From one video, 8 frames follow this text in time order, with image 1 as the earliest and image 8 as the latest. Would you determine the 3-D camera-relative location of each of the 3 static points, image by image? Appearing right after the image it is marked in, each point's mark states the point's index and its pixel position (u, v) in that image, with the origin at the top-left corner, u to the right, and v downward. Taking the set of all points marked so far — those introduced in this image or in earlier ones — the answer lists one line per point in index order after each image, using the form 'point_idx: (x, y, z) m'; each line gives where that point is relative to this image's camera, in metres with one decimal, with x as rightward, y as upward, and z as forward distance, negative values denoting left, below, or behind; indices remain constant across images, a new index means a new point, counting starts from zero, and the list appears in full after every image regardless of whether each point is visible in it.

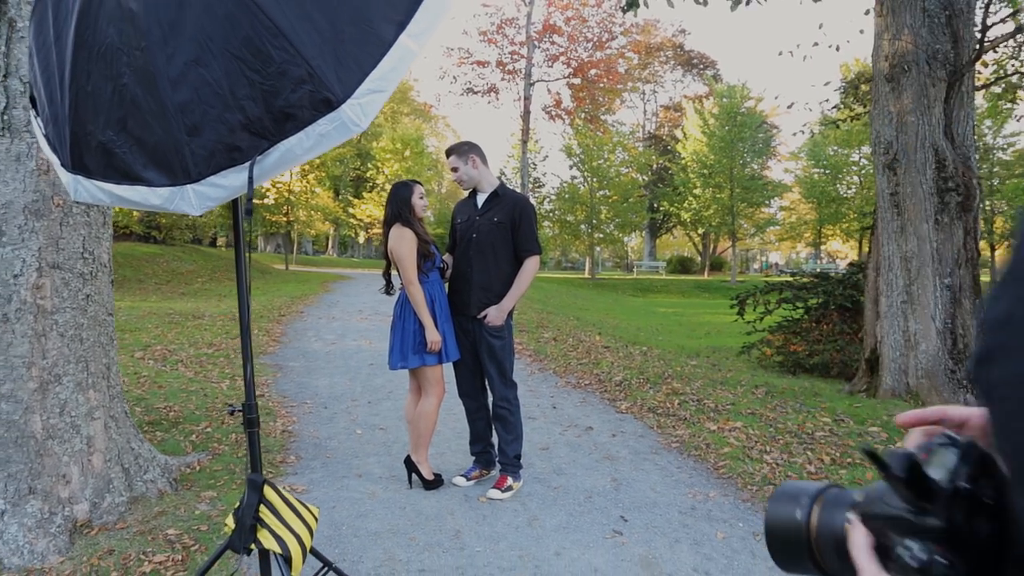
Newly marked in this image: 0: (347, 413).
0: (-1.4, -1.1, +6.8) m
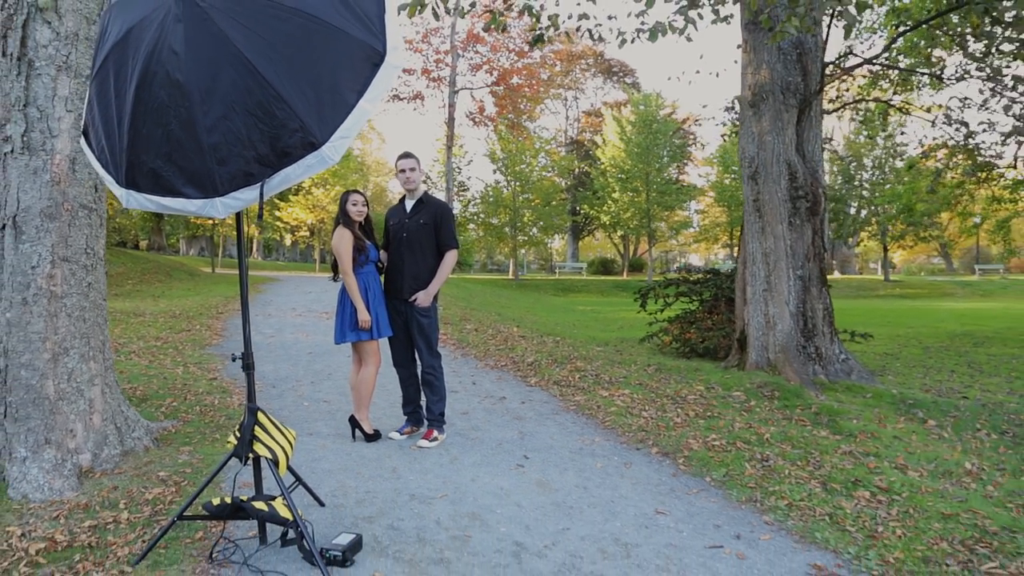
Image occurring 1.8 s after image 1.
0: (-2.2, -1.0, +7.8) m
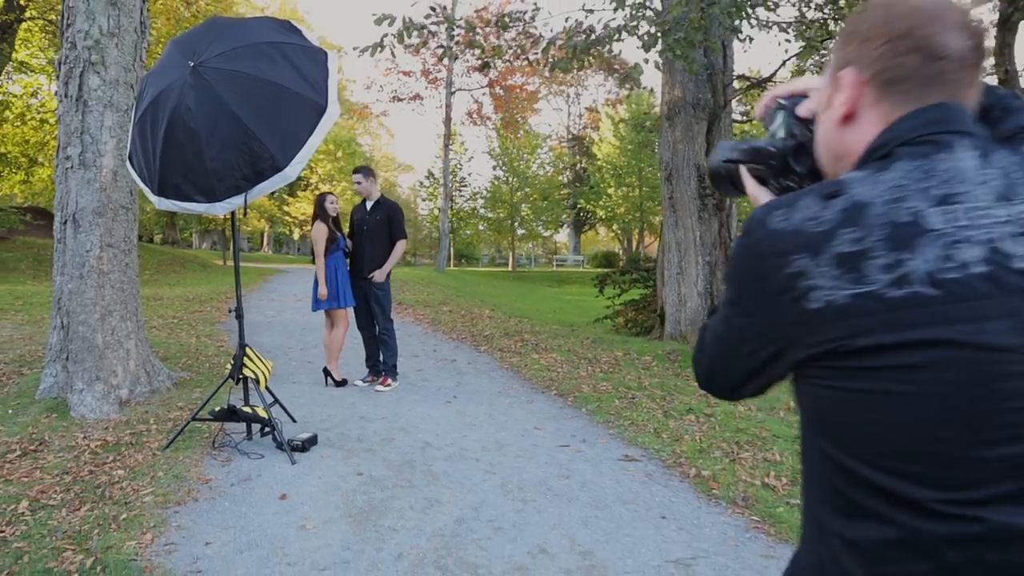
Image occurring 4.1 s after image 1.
0: (-2.8, -0.8, +9.6) m
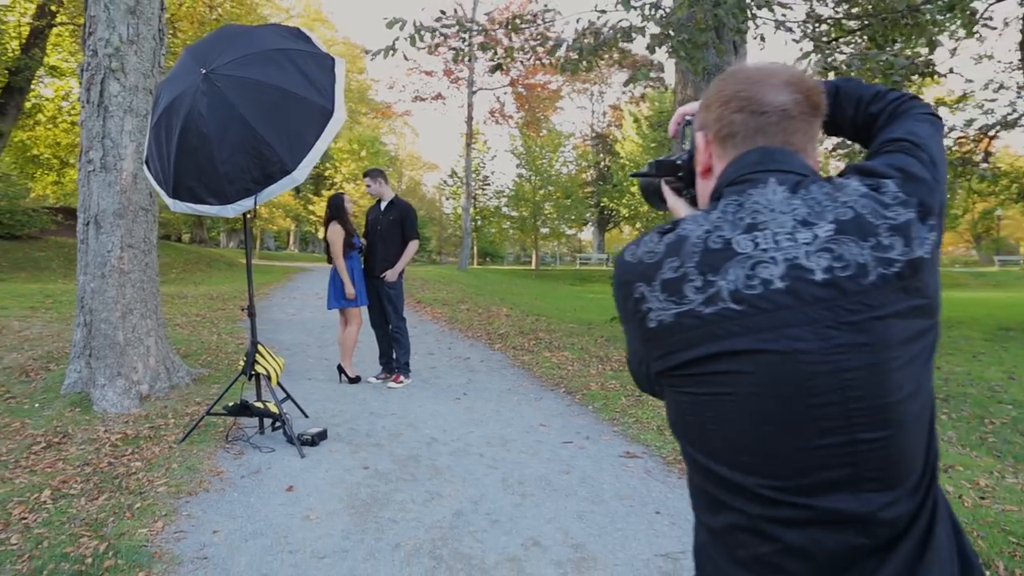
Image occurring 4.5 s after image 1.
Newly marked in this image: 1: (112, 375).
0: (-2.6, -0.8, +9.9) m
1: (-3.5, -0.8, +6.8) m
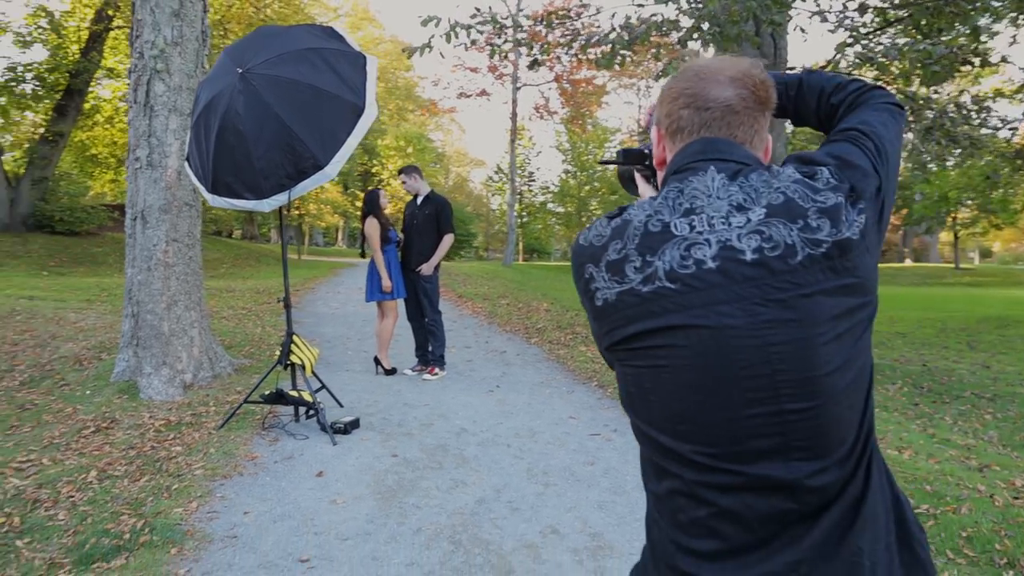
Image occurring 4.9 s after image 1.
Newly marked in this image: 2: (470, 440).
0: (-2.2, -0.7, +10.1) m
1: (-3.2, -0.7, +7.1) m
2: (-0.3, -1.1, +5.8) m
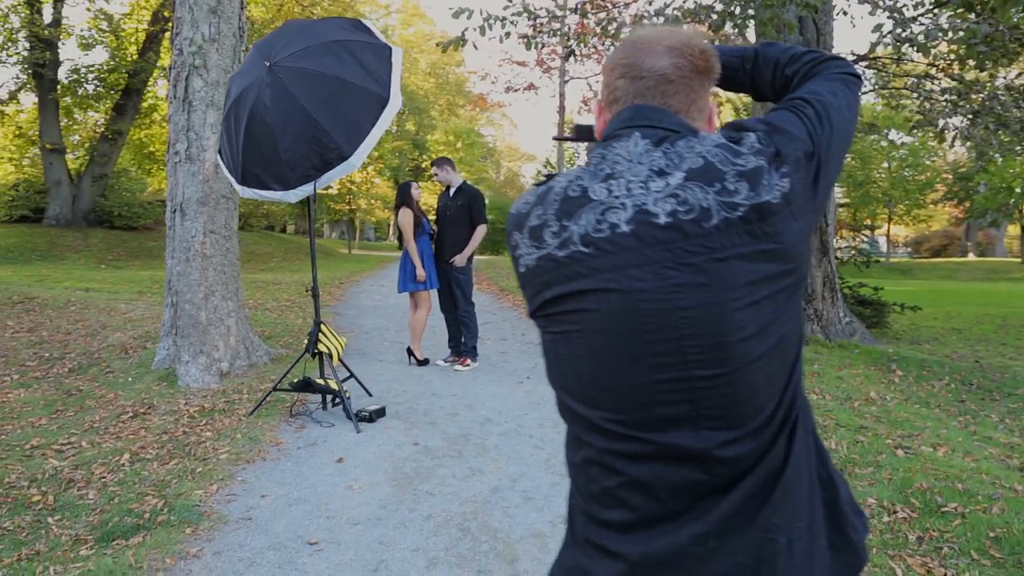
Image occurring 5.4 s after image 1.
0: (-1.7, -0.6, +10.2) m
1: (-3.0, -0.6, +7.3) m
2: (-0.1, -1.1, +5.8) m
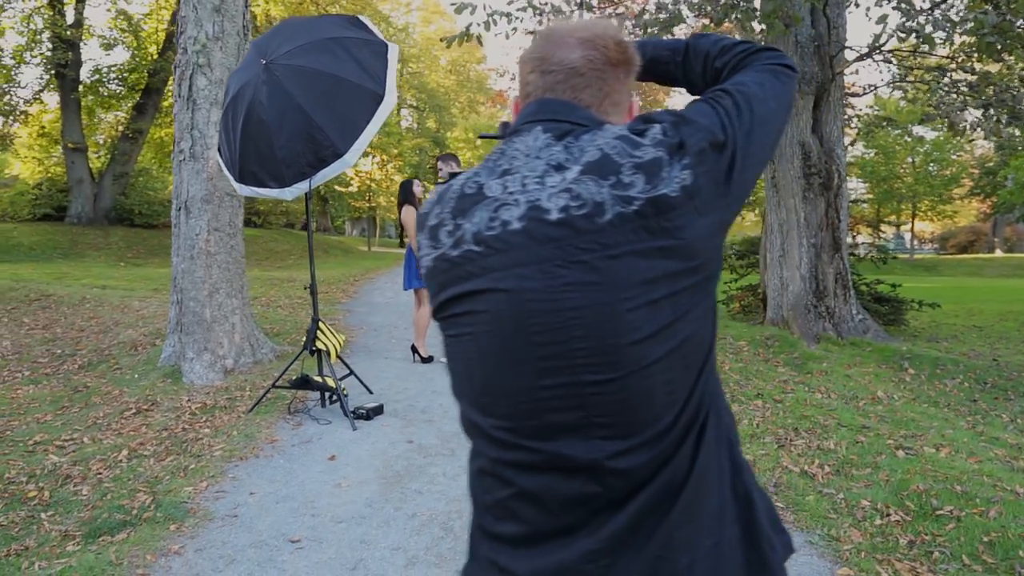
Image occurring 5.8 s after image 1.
0: (-1.6, -0.6, +10.2) m
1: (-3.0, -0.6, +7.3) m
2: (-0.2, -1.0, +5.8) m
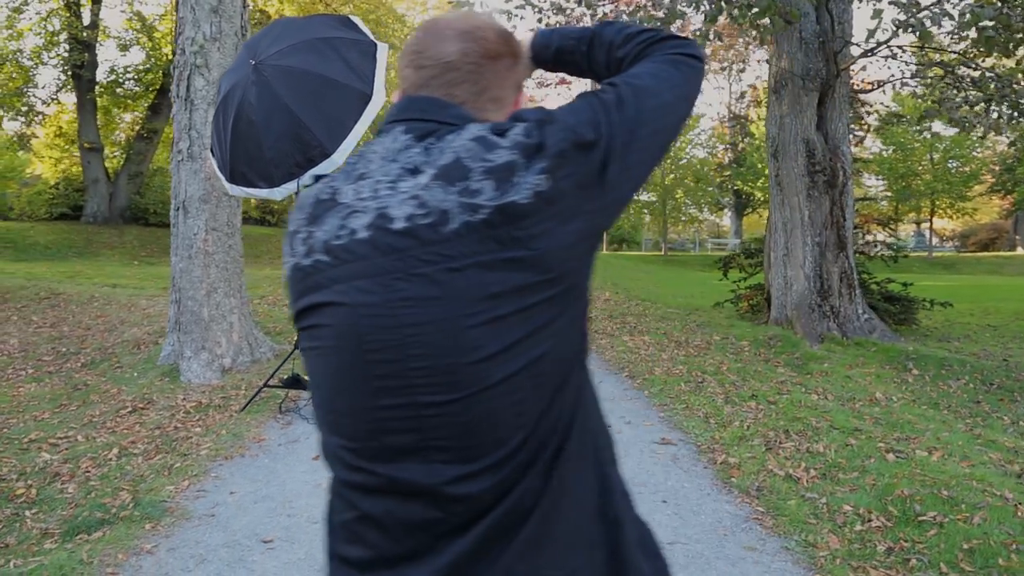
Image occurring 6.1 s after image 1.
0: (-1.6, -0.6, +10.2) m
1: (-3.0, -0.6, +7.4) m
2: (-0.2, -1.0, +5.8) m
